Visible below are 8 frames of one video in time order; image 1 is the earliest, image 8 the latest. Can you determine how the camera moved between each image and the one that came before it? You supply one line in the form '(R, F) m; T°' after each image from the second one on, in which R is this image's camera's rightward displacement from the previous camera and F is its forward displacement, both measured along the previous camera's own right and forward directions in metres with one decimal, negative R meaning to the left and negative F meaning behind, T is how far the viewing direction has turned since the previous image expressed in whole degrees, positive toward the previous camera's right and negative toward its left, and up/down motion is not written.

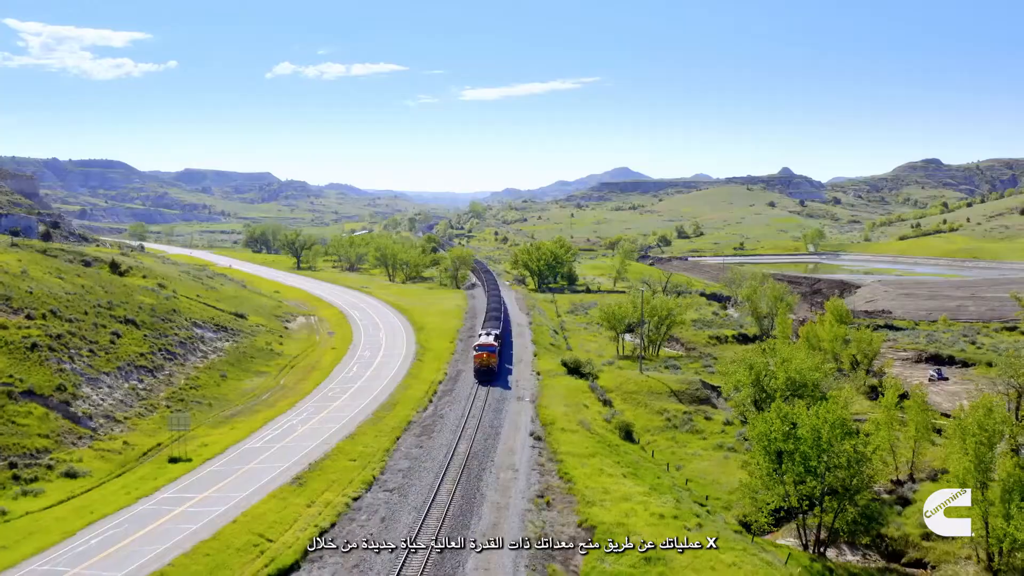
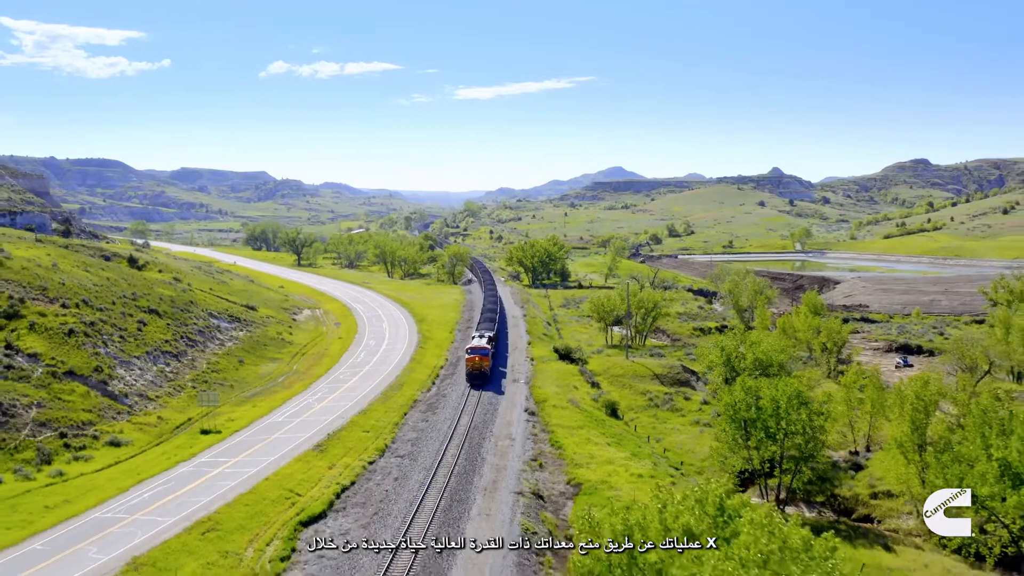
(-0.1, -5.0) m; 0°
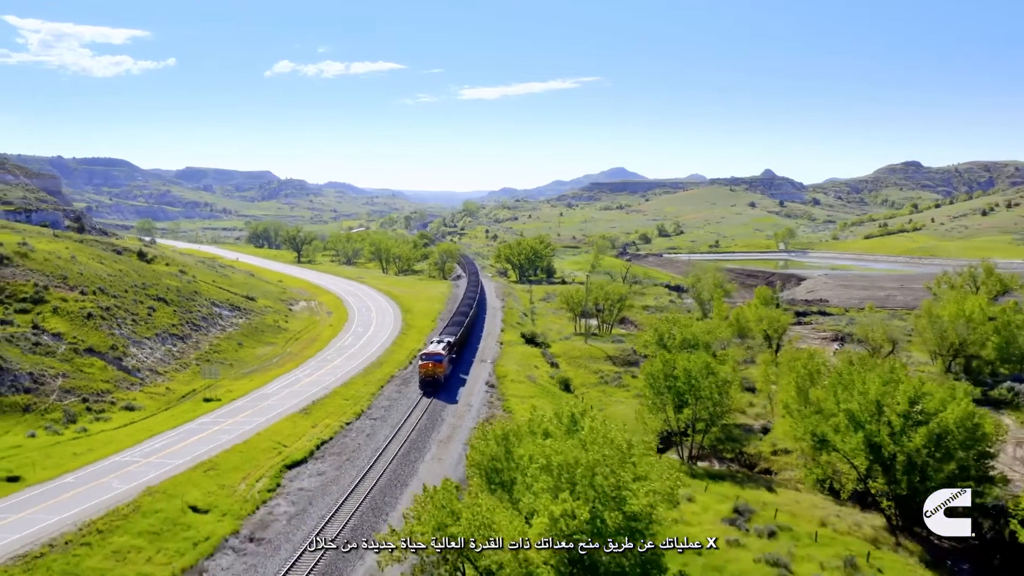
(+2.1, -7.5) m; 0°
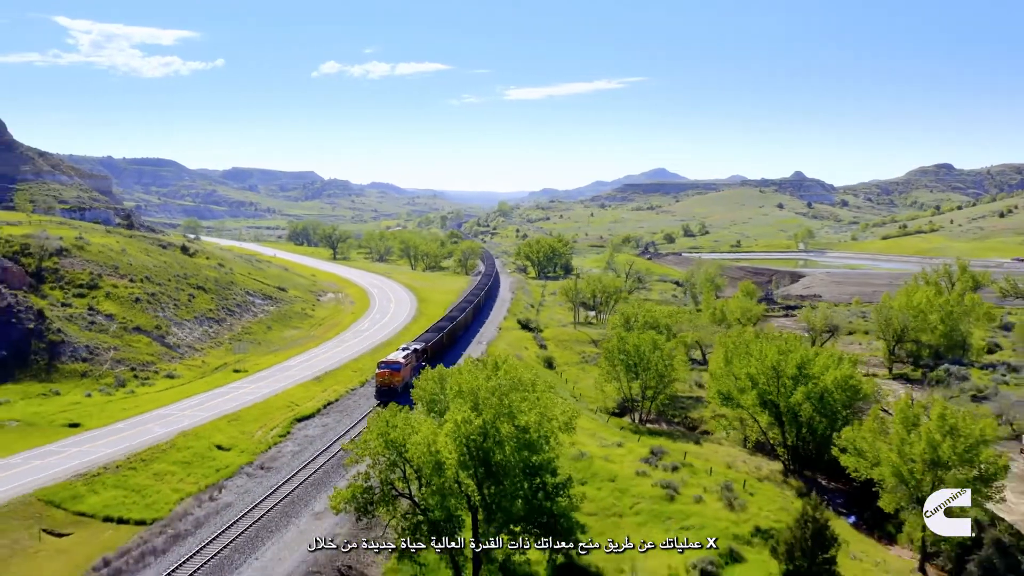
(+3.3, -8.8) m; -2°
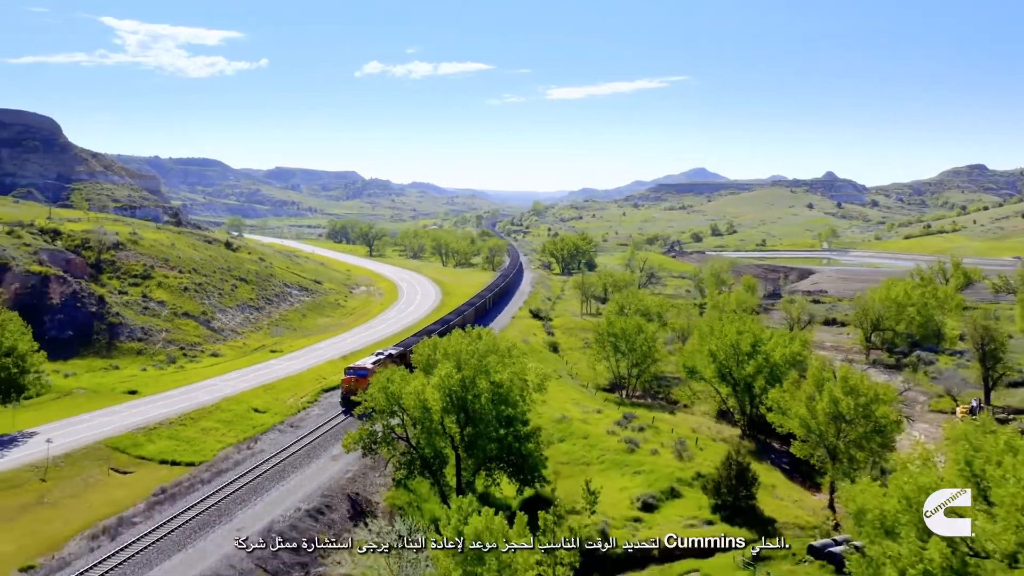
(+2.2, -7.5) m; -2°
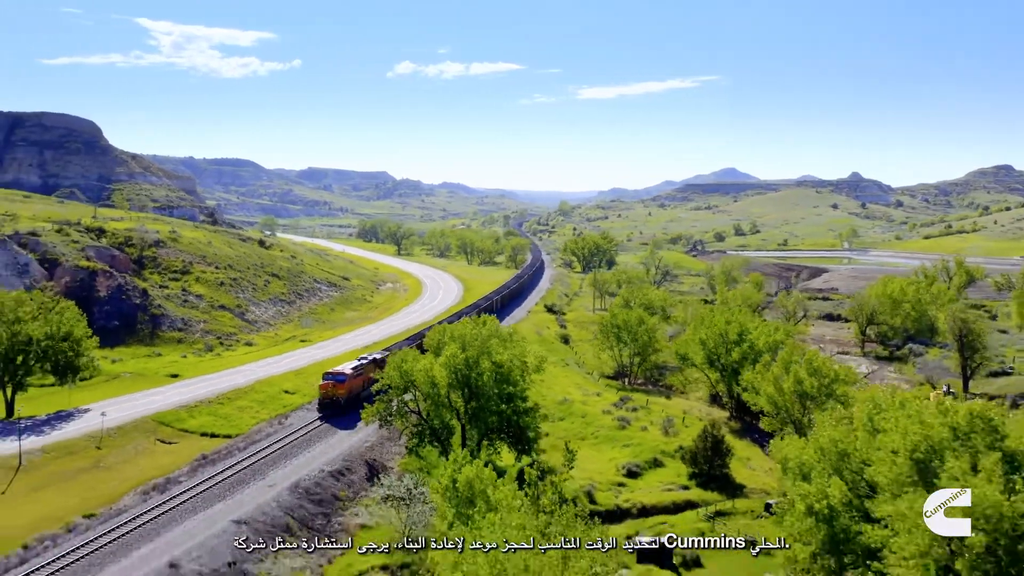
(+1.2, -5.1) m; -2°
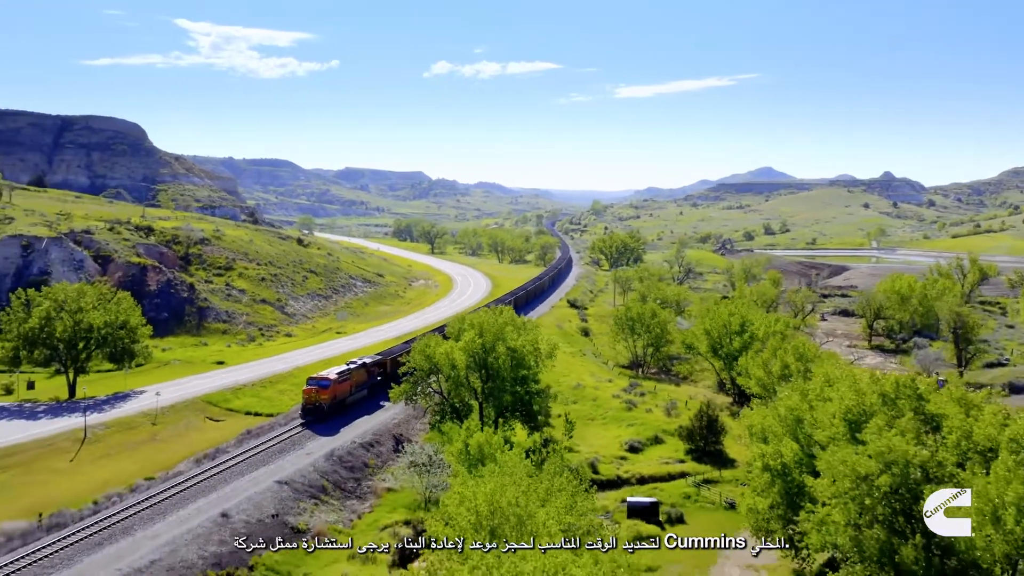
(+1.0, -4.8) m; -2°
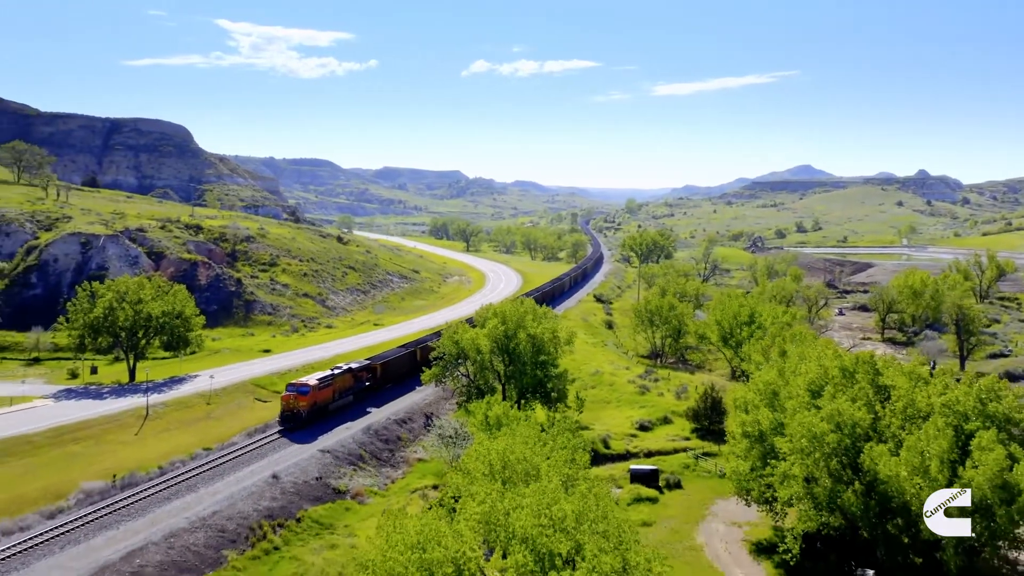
(+0.8, -4.8) m; -2°
